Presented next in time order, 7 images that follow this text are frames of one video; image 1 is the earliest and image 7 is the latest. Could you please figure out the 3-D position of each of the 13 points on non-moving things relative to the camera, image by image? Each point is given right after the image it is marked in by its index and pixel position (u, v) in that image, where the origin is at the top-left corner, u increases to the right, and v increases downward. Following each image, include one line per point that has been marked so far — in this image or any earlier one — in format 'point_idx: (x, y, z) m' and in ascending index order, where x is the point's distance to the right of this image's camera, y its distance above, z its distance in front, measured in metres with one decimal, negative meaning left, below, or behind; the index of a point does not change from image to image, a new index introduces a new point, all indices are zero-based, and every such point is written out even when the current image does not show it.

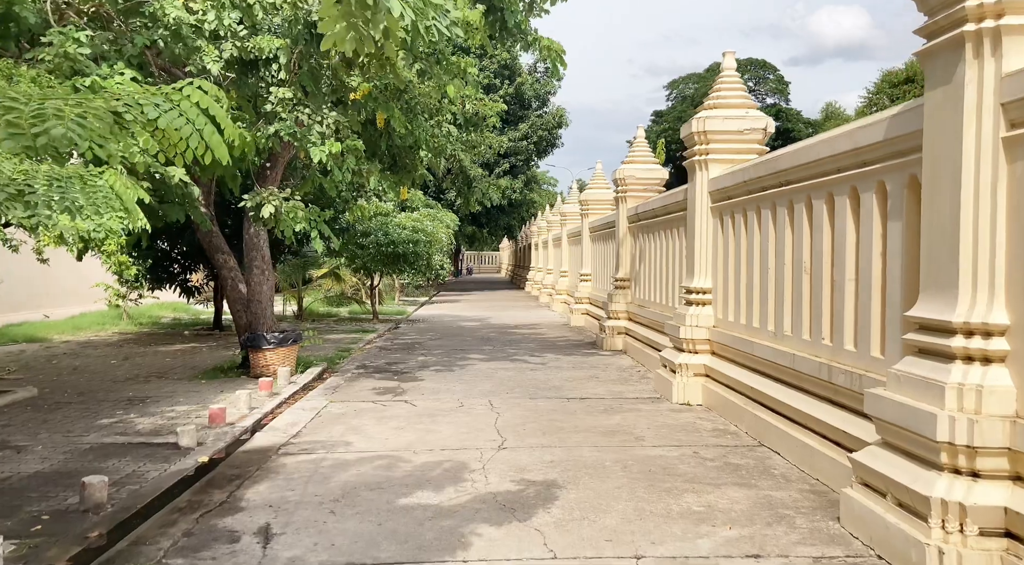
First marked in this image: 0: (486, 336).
0: (-0.5, -0.9, +13.8) m
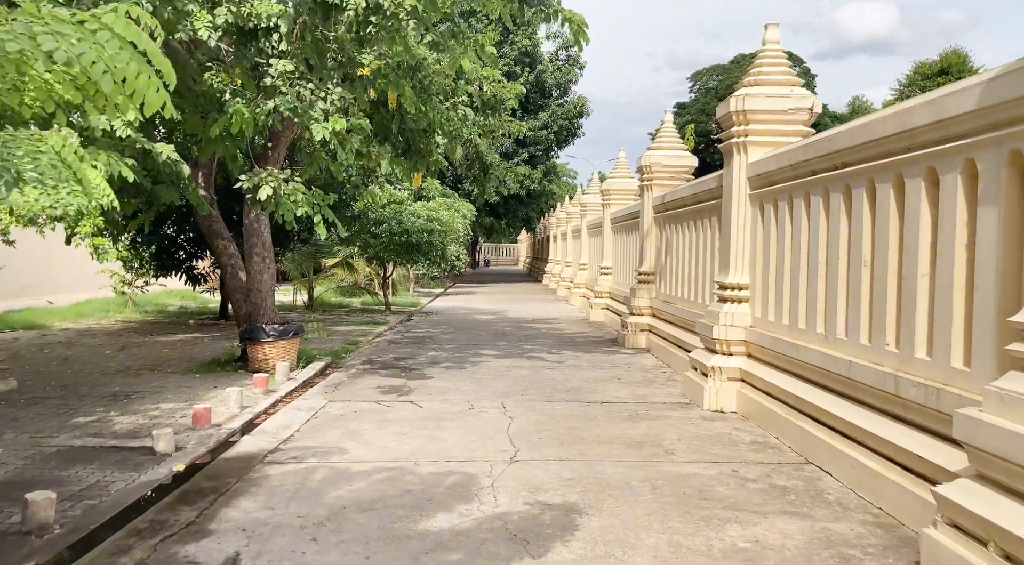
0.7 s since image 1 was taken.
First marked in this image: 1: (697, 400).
0: (-0.2, -0.8, +13.1) m
1: (+1.6, -1.0, +6.8) m
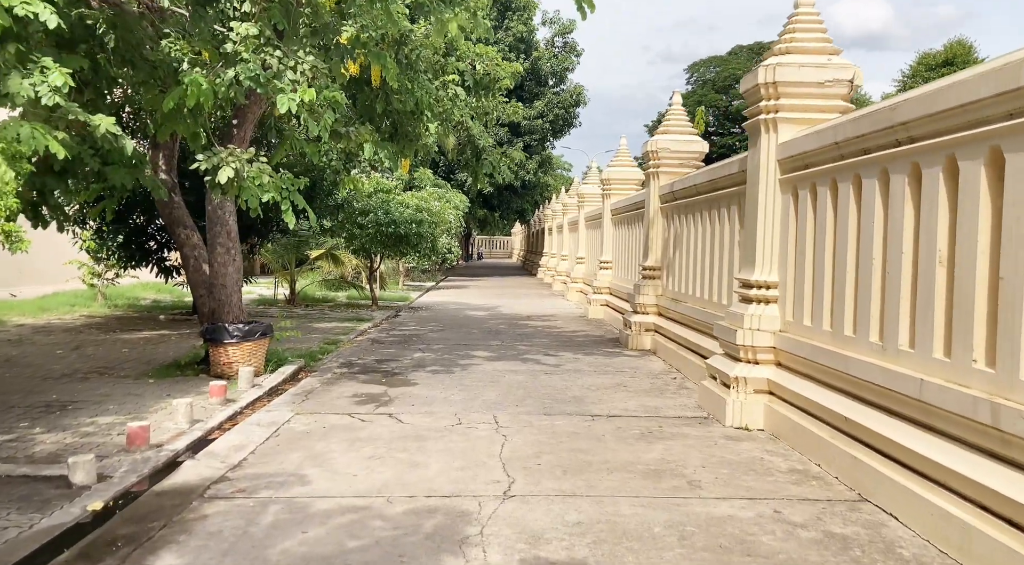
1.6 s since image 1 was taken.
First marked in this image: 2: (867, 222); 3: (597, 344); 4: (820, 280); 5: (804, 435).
0: (-0.3, -0.7, +12.3) m
1: (+1.5, -1.0, +6.0) m
2: (+2.0, +0.3, +4.5) m
3: (+1.1, -0.8, +10.4) m
4: (+2.0, 0.0, +5.1) m
5: (+1.8, -1.0, +5.0) m
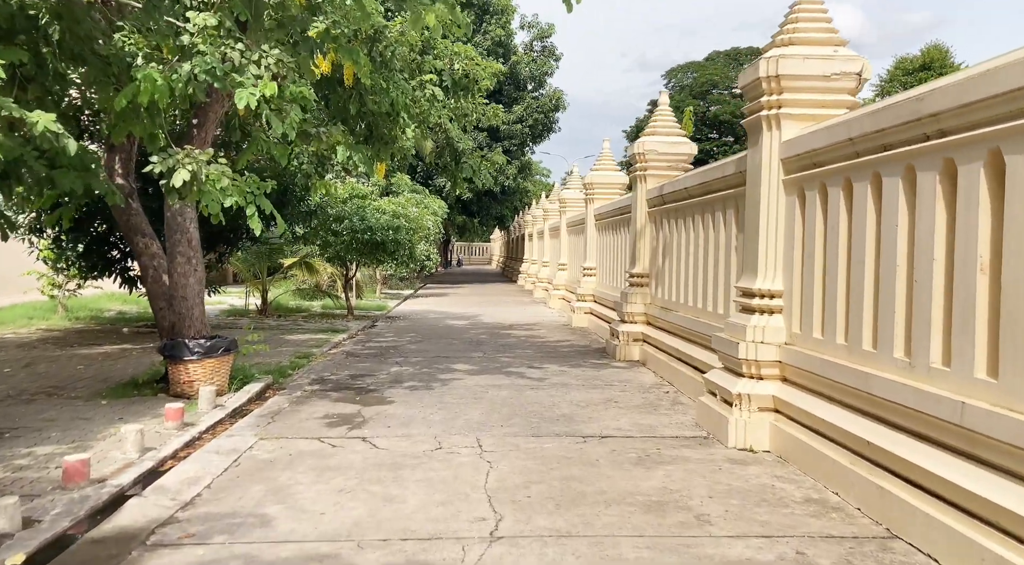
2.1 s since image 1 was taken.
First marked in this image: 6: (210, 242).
0: (-0.5, -0.8, +11.8) m
1: (+1.4, -1.1, +5.5) m
2: (+1.9, +0.3, +4.0) m
3: (+0.9, -0.9, +10.0) m
4: (+1.9, 0.0, +4.7) m
5: (+1.7, -1.0, +4.6) m
6: (-4.8, +0.6, +12.6) m
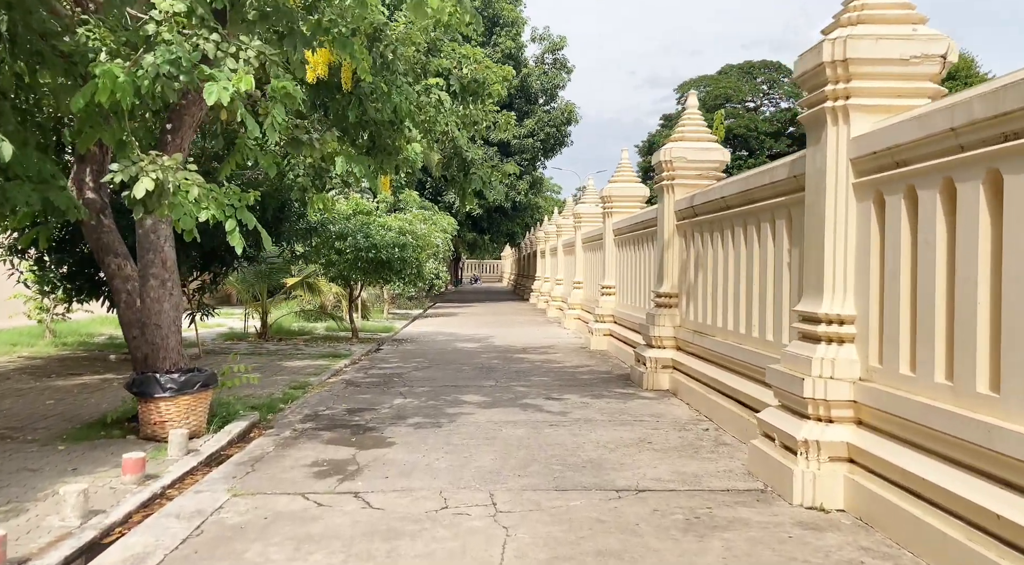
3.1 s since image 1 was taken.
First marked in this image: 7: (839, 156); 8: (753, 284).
0: (-0.3, -1.1, +10.9) m
1: (+1.5, -1.2, +4.6) m
2: (+2.0, +0.2, +3.2) m
3: (+1.1, -1.1, +9.1) m
4: (+2.0, -0.1, +3.8) m
5: (+1.8, -1.1, +3.7) m
6: (-4.6, +0.3, +11.8) m
7: (+1.9, +0.7, +4.6) m
8: (+1.9, 0.0, +6.3) m
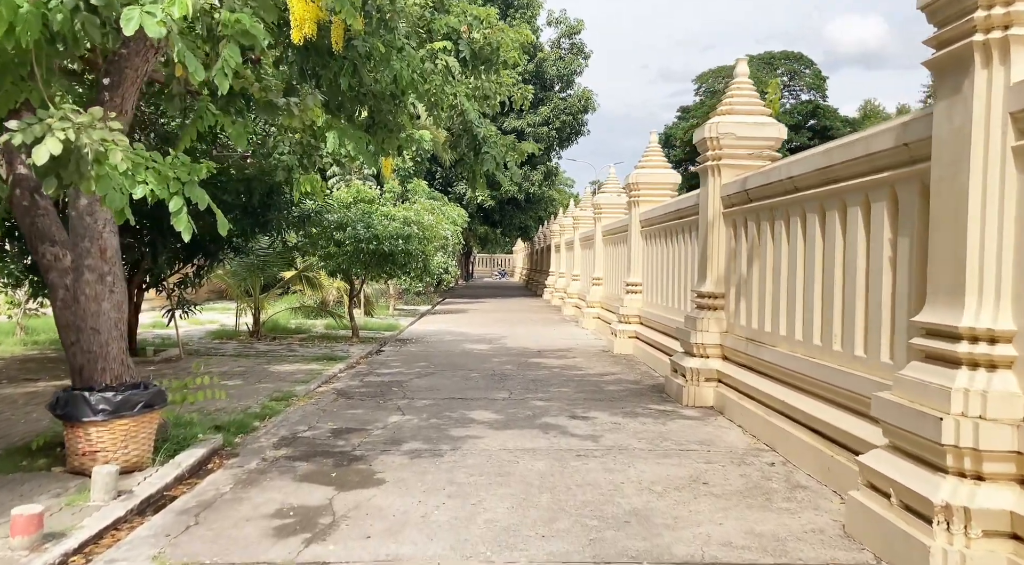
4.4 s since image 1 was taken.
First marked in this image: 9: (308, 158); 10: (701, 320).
0: (-0.2, -1.1, +9.7) m
1: (+1.6, -1.2, +3.4) m
2: (+2.1, +0.2, +1.9) m
3: (+1.2, -1.1, +7.8) m
4: (+2.1, -0.2, +2.5) m
5: (+1.9, -1.1, +2.4) m
6: (-4.4, +0.4, +10.7) m
7: (+2.0, +0.7, +3.3) m
8: (+2.0, 0.0, +5.0) m
9: (-2.1, +1.3, +8.3) m
10: (+1.7, -0.3, +7.4) m
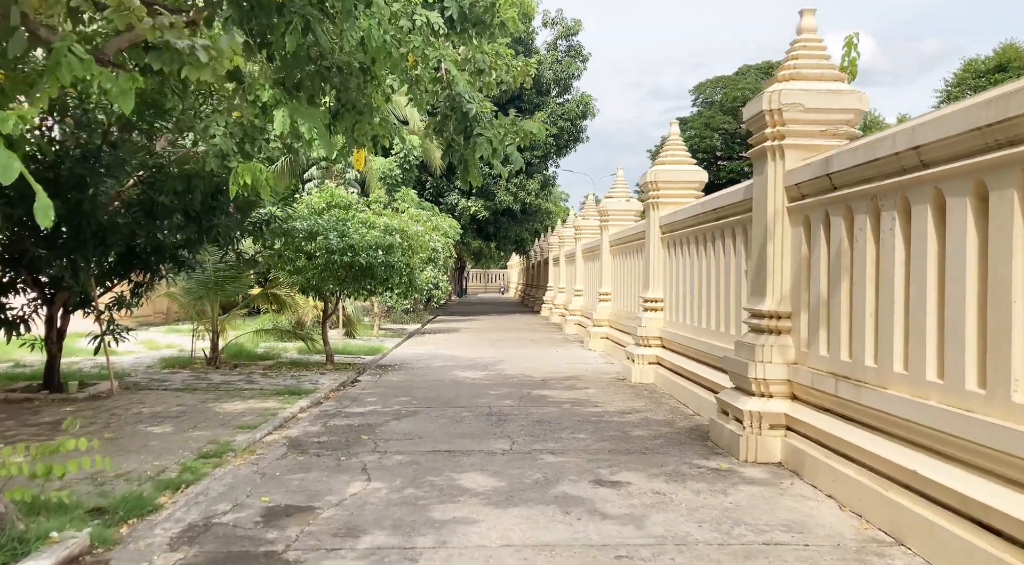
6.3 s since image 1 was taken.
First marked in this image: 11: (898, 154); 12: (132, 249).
0: (-0.2, -1.2, +7.9) m
1: (+1.7, -1.2, +1.6) m
2: (+2.1, +0.2, +0.2) m
3: (+1.2, -1.2, +6.1) m
4: (+2.1, -0.2, +0.8) m
5: (+2.0, -1.2, +0.6) m
6: (-4.4, +0.2, +8.9) m
7: (+2.0, +0.7, +1.6) m
8: (+2.0, -0.1, +3.2) m
9: (-2.1, +1.1, +6.6) m
10: (+1.8, -0.5, +5.6) m
11: (+2.0, +0.7, +4.1) m
12: (-4.1, +0.3, +8.6) m
